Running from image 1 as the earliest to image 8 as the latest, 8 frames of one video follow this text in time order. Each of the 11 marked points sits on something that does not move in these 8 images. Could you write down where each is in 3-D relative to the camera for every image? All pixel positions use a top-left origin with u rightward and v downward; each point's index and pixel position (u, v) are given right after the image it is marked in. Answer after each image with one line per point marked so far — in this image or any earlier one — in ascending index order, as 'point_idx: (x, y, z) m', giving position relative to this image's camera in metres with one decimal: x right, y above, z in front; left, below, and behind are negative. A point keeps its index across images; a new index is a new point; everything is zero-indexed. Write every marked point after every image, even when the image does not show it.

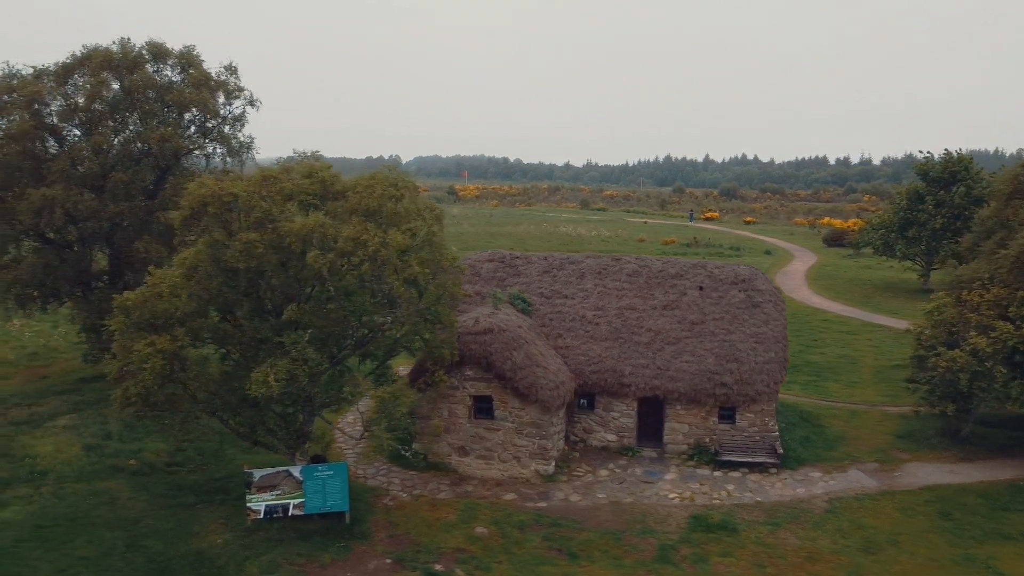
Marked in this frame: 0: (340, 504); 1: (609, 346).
0: (-3.8, -4.7, +14.5) m
1: (+2.7, -1.6, +18.5) m
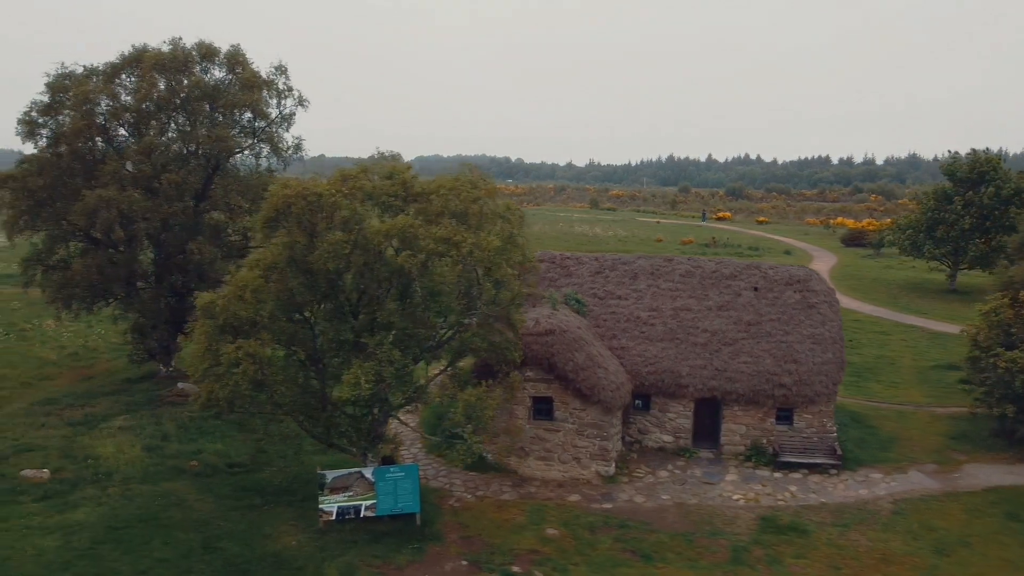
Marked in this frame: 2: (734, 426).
0: (-2.2, -4.7, +14.5) m
1: (+4.3, -1.6, +18.5) m
2: (+6.0, -3.8, +18.1) m
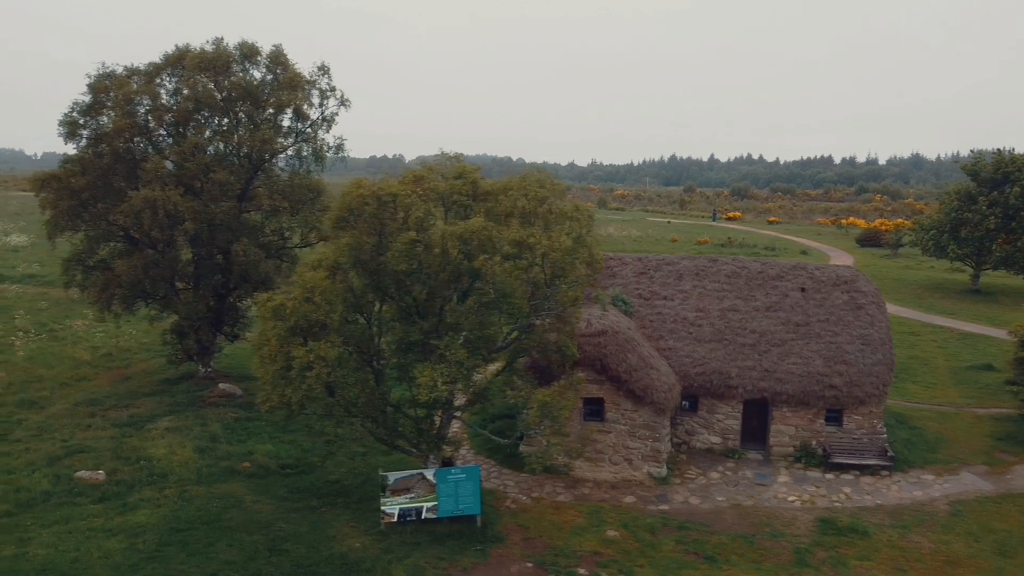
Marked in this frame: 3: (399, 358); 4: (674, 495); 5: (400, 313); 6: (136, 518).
0: (-0.9, -4.8, +14.4) m
1: (+5.6, -1.6, +18.4) m
2: (+7.4, -3.8, +18.1) m
3: (-2.2, -1.4, +13.1) m
4: (+4.0, -5.1, +16.4) m
5: (-2.2, -0.5, +13.0) m
6: (-8.0, -4.9, +14.2) m
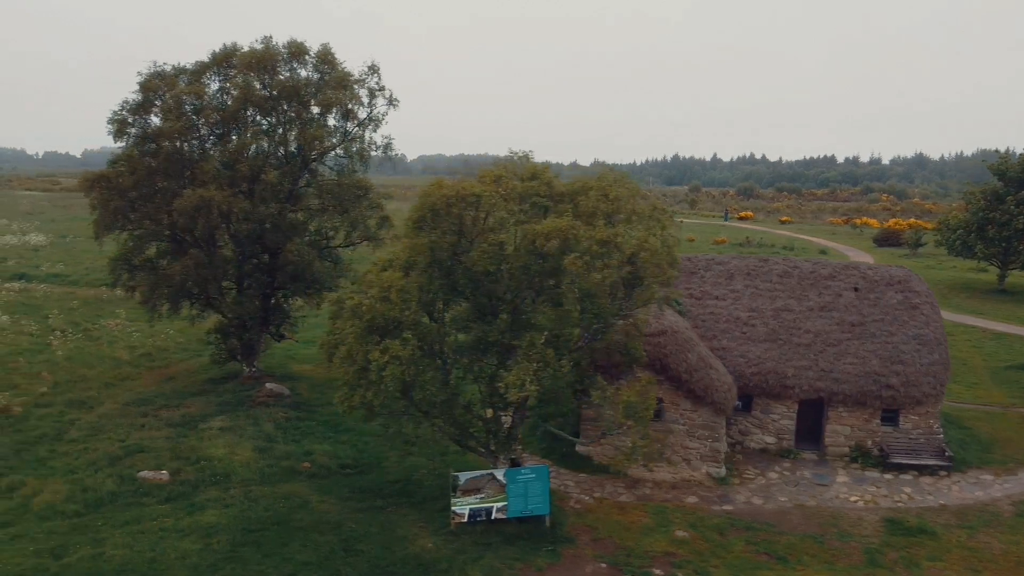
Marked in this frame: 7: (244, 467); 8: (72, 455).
0: (+0.6, -4.8, +14.4) m
1: (+7.1, -1.6, +18.4) m
2: (+8.9, -3.8, +18.1) m
3: (-0.7, -1.4, +13.1) m
4: (+5.5, -5.1, +16.4) m
5: (-0.7, -0.5, +13.0) m
6: (-6.5, -4.9, +14.1) m
7: (-6.5, -4.4, +16.2) m
8: (-10.9, -4.1, +16.5) m
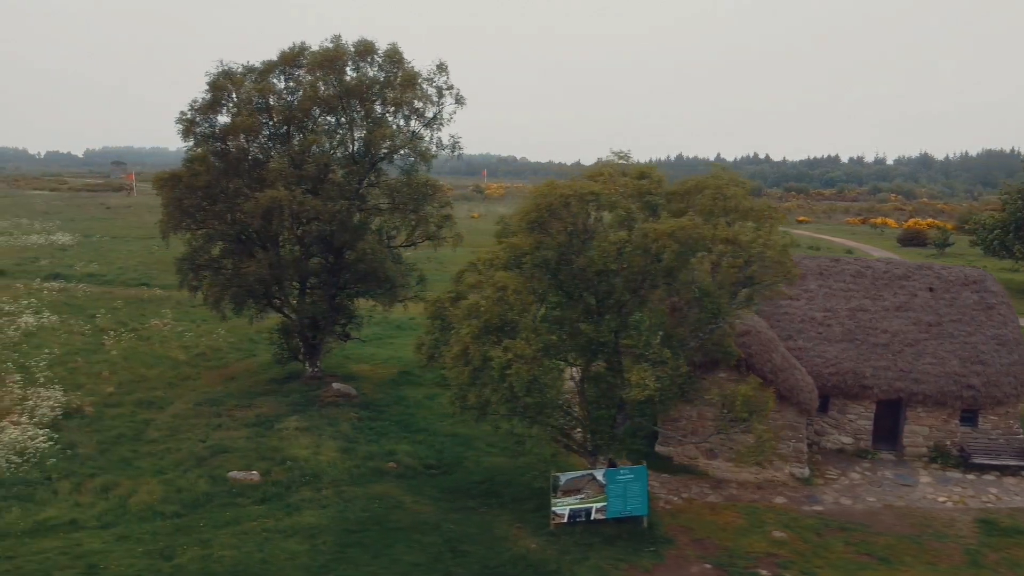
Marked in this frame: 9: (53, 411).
0: (+2.7, -4.8, +14.4) m
1: (+9.2, -1.6, +18.4) m
2: (+11.0, -3.8, +18.0) m
3: (+1.4, -1.4, +13.0) m
4: (+7.7, -5.1, +16.4) m
5: (+1.4, -0.5, +12.9) m
6: (-4.4, -4.9, +14.1) m
7: (-4.4, -4.3, +16.1) m
8: (-8.8, -4.1, +16.5) m
9: (-12.6, -3.4, +18.3) m
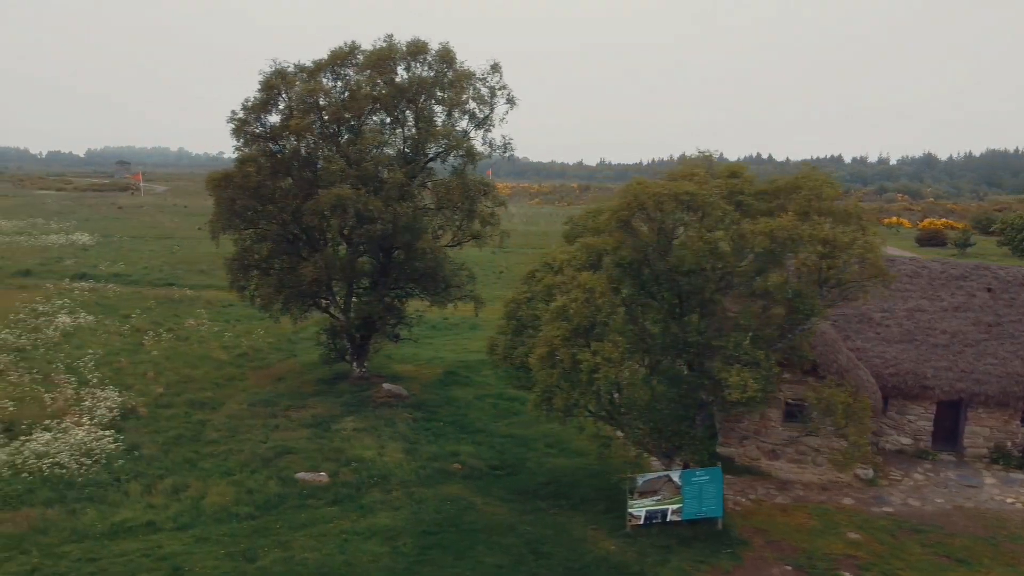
0: (+4.4, -4.8, +14.3) m
1: (+10.8, -1.6, +18.3) m
2: (+12.6, -3.8, +18.0) m
3: (+3.1, -1.4, +13.0) m
4: (+9.3, -5.1, +16.3) m
5: (+3.0, -0.5, +12.9) m
6: (-2.8, -4.9, +14.0) m
7: (-2.8, -4.4, +16.1) m
8: (-7.2, -4.1, +16.4) m
9: (-11.0, -3.4, +18.2) m
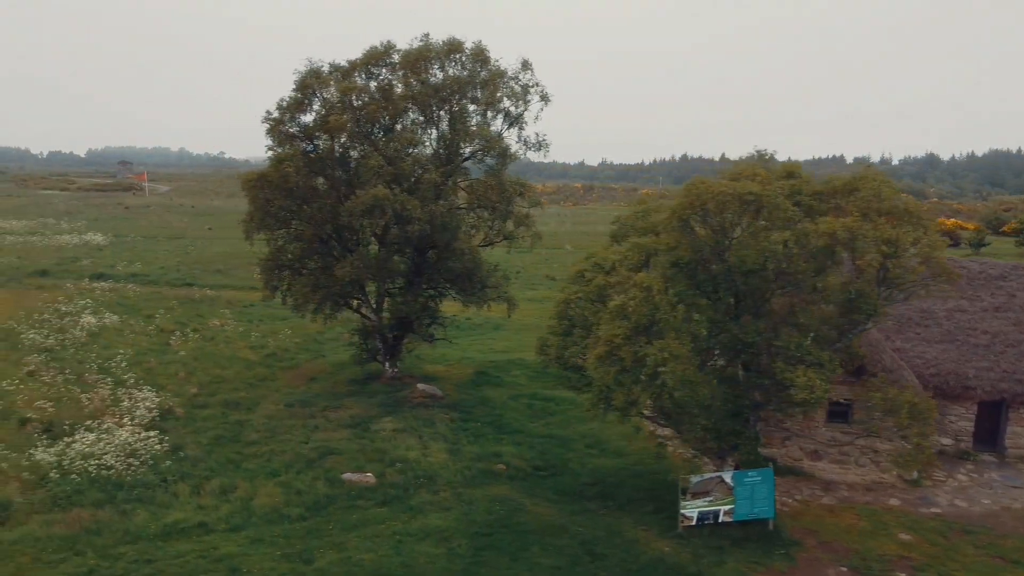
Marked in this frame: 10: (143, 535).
0: (+5.4, -4.8, +14.2) m
1: (+11.9, -1.6, +18.3) m
2: (+13.7, -3.8, +17.9) m
3: (+4.1, -1.4, +12.9) m
4: (+10.4, -5.1, +16.2) m
5: (+4.1, -0.5, +12.8) m
6: (-1.7, -4.9, +13.9) m
7: (-1.7, -4.4, +16.0) m
8: (-6.1, -4.1, +16.3) m
9: (-9.9, -3.4, +18.2) m
10: (-7.3, -4.9, +13.1) m
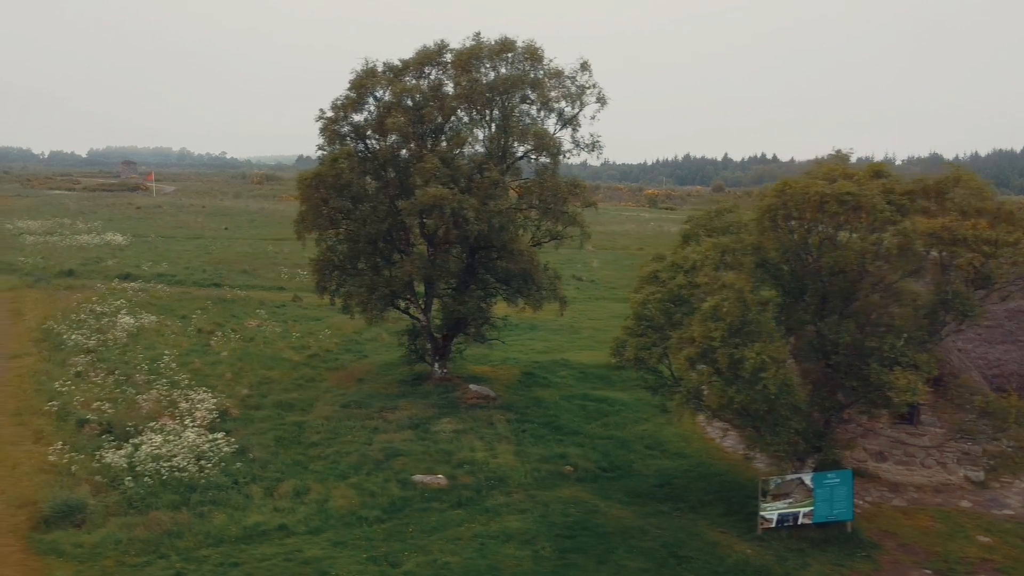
0: (+7.1, -4.8, +14.1) m
1: (+13.6, -1.7, +18.2) m
2: (+15.3, -3.8, +17.8) m
3: (+5.8, -1.4, +12.8) m
4: (+12.0, -5.1, +16.2) m
5: (+5.8, -0.5, +12.7) m
6: (0.0, -4.9, +13.9) m
7: (0.0, -4.4, +15.9) m
8: (-4.5, -4.2, +16.2) m
9: (-8.3, -3.4, +18.1) m
10: (-5.6, -4.9, +13.0) m
